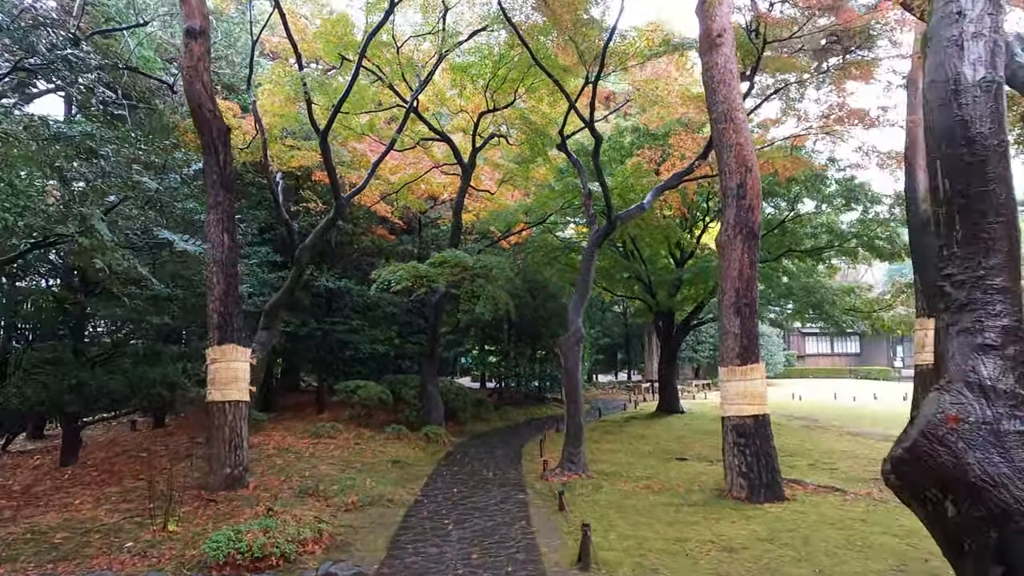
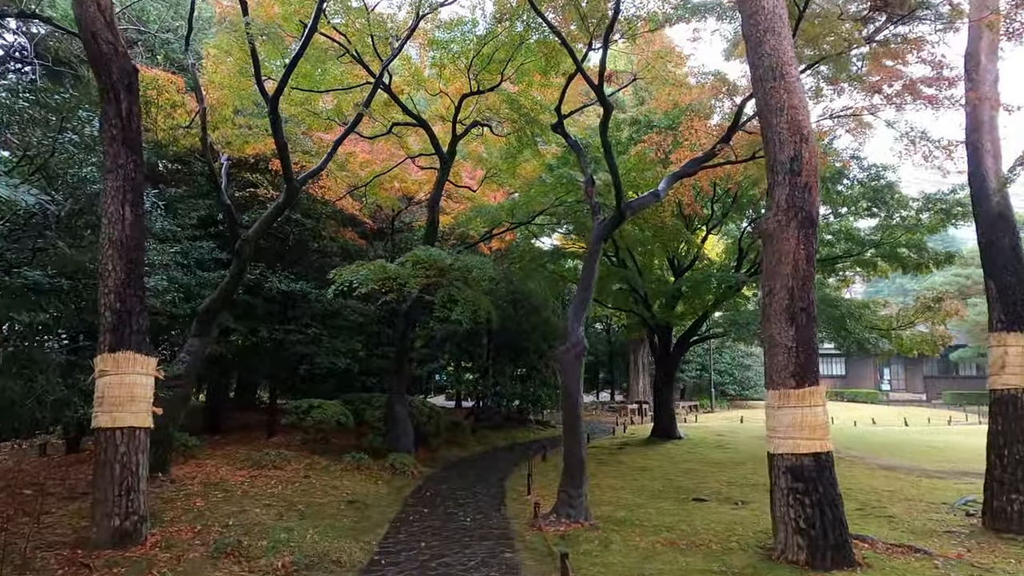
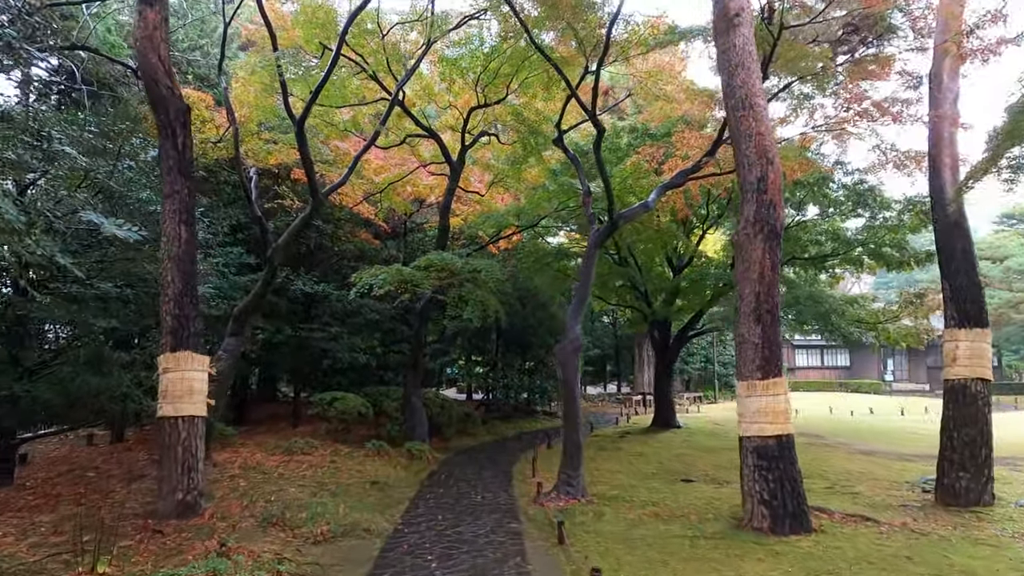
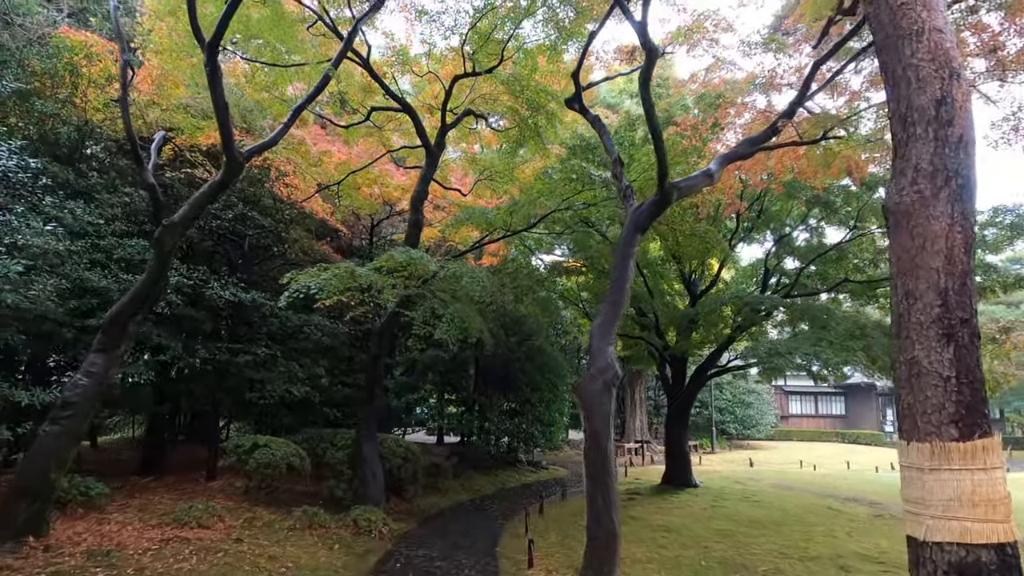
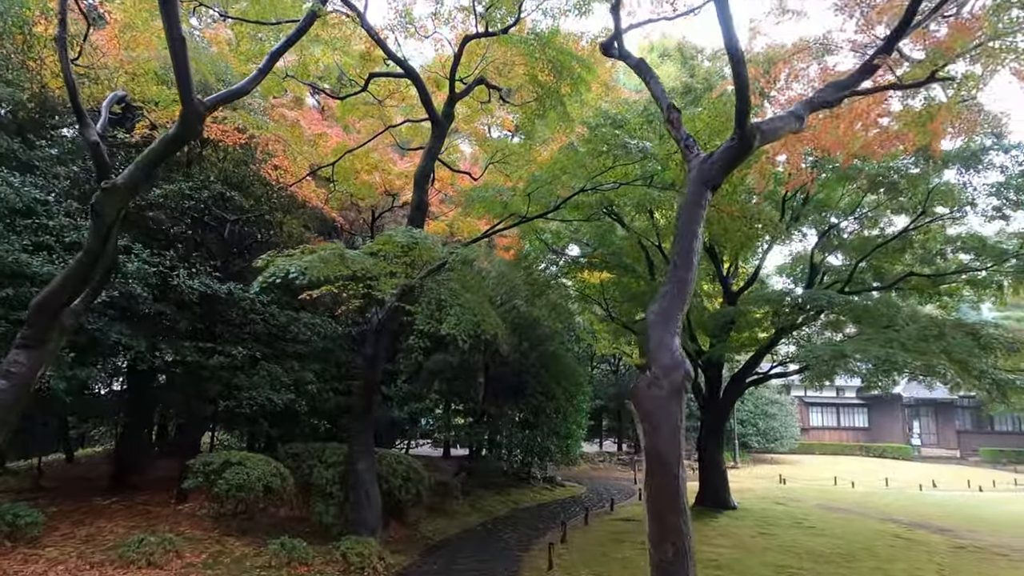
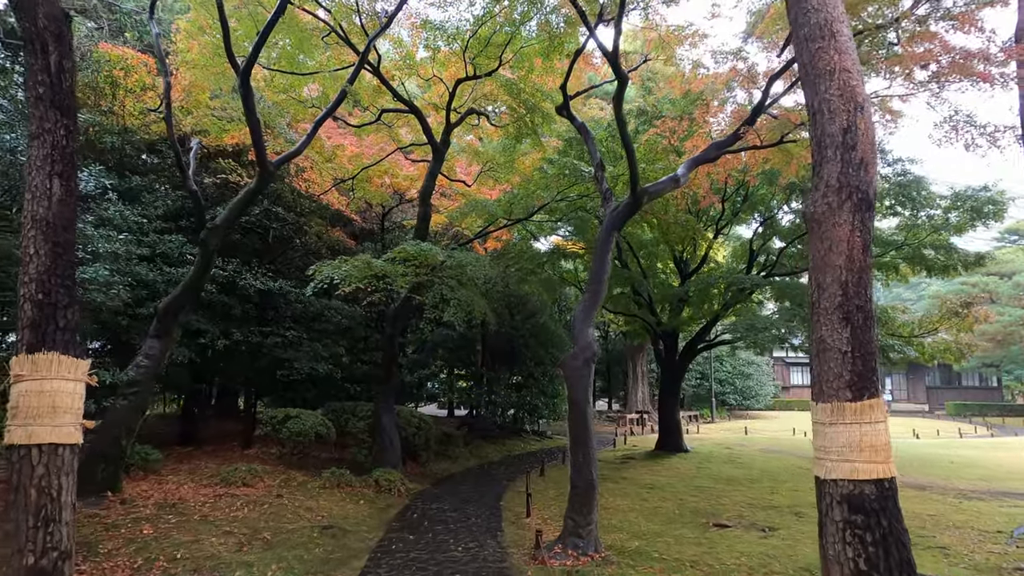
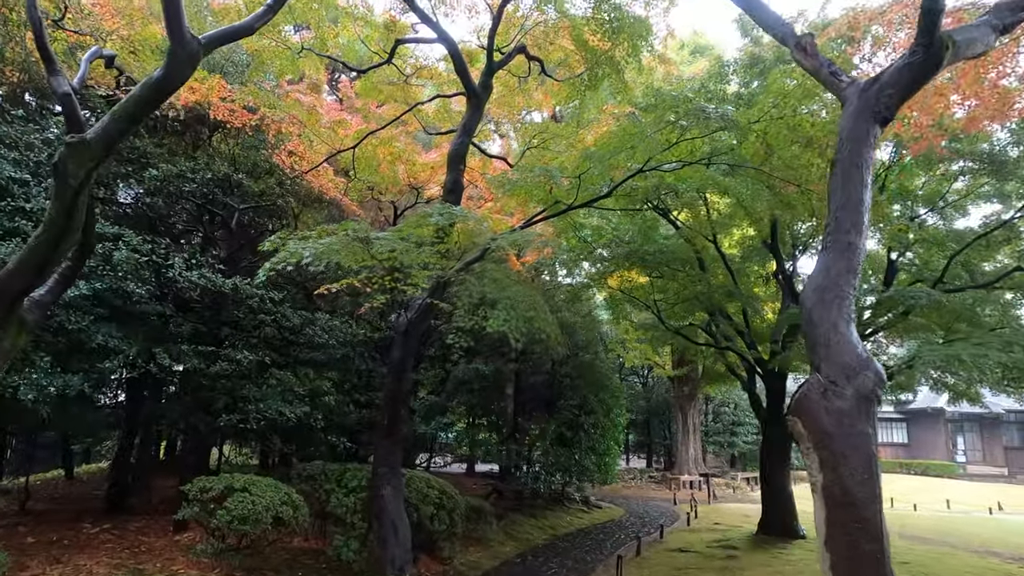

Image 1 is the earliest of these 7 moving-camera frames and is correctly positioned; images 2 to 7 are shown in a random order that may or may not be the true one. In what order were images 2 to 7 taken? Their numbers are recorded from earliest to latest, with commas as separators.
3, 2, 6, 4, 5, 7
